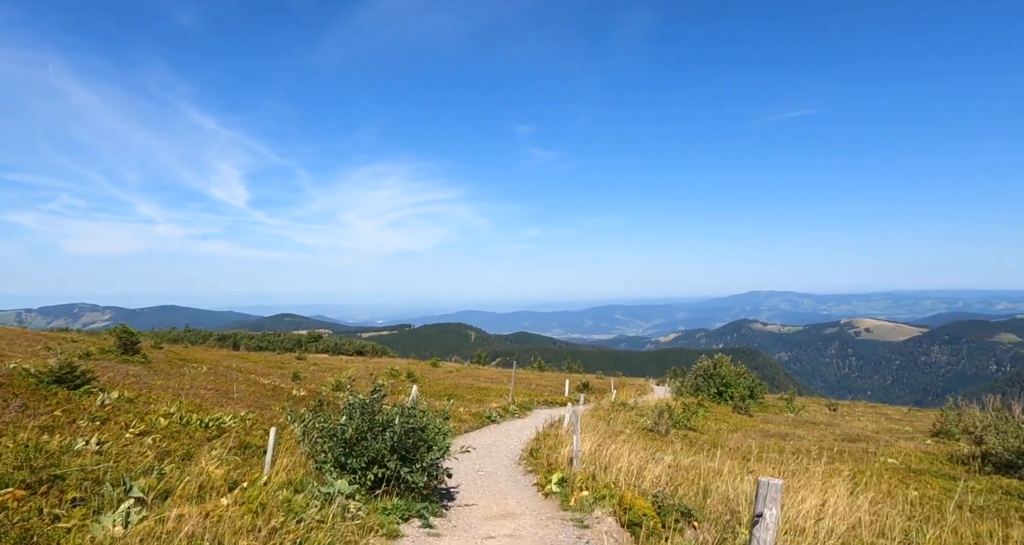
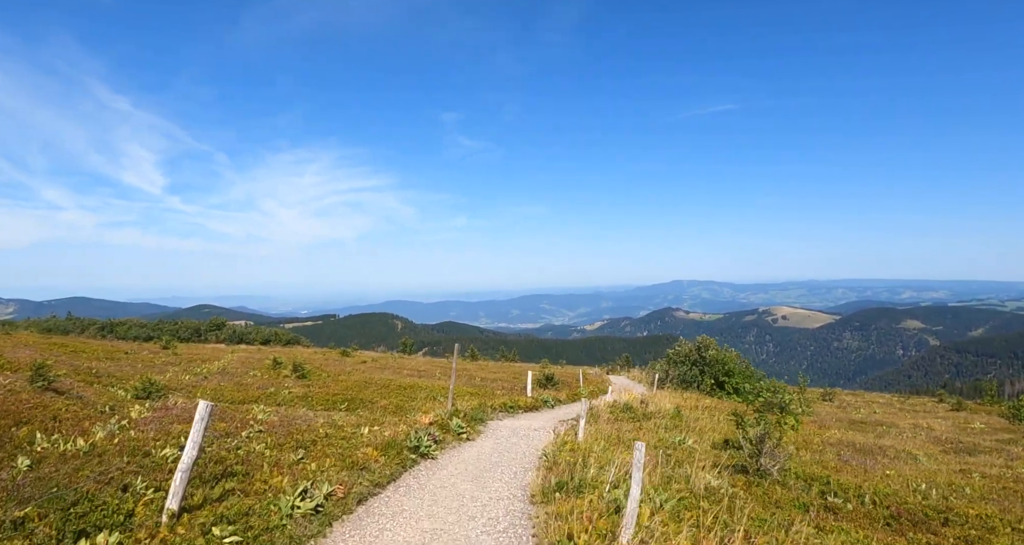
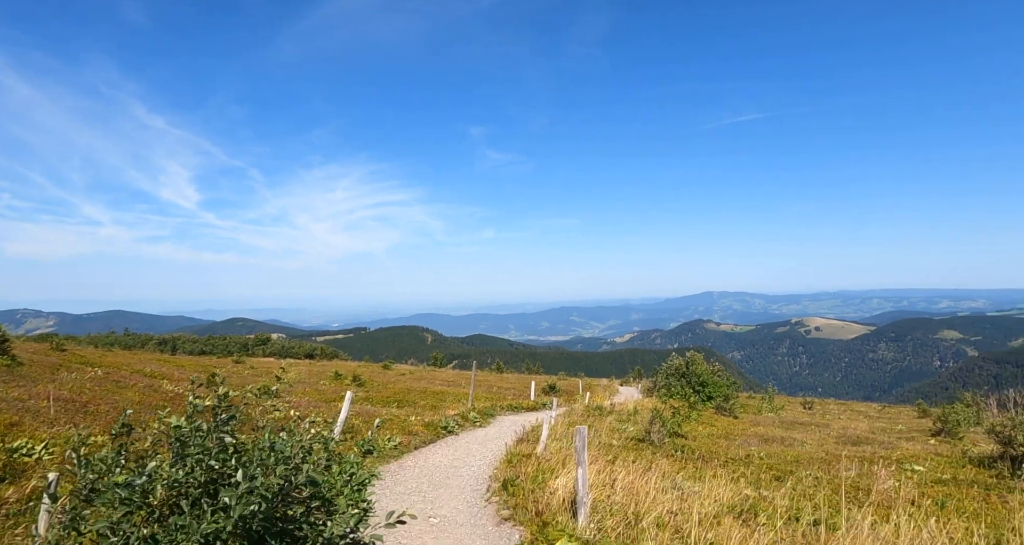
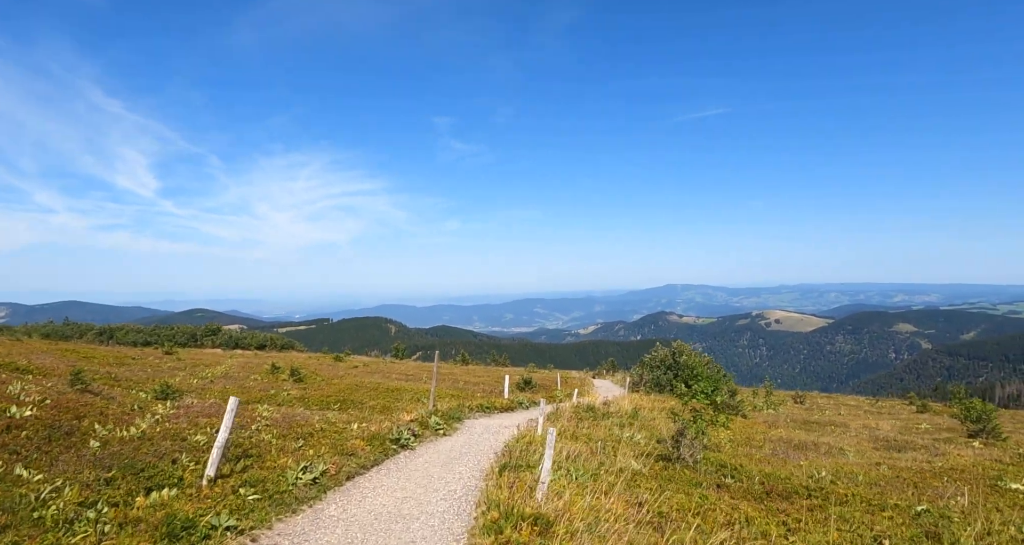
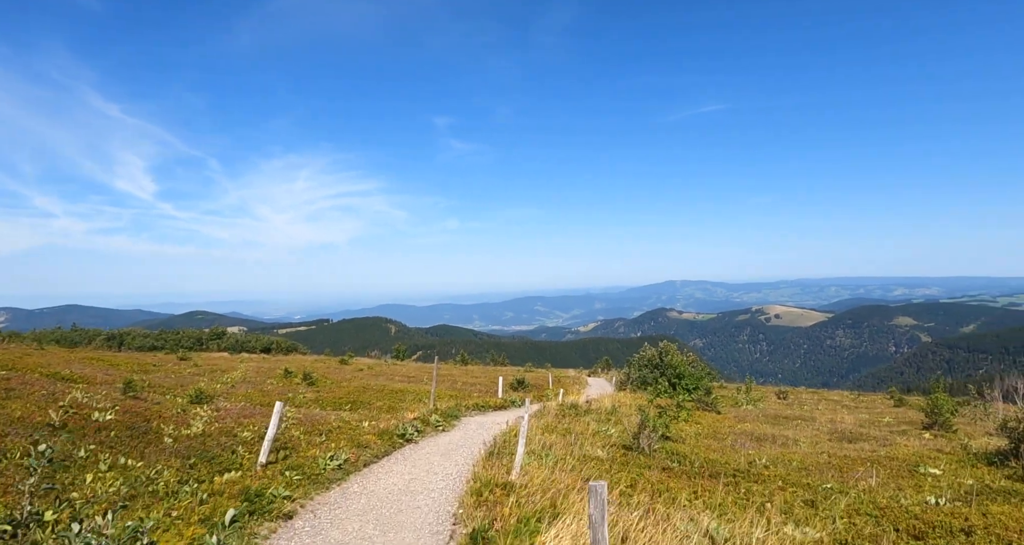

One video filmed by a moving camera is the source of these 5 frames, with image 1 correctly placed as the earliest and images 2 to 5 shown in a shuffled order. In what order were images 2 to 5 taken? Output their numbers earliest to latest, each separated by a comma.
3, 5, 4, 2
